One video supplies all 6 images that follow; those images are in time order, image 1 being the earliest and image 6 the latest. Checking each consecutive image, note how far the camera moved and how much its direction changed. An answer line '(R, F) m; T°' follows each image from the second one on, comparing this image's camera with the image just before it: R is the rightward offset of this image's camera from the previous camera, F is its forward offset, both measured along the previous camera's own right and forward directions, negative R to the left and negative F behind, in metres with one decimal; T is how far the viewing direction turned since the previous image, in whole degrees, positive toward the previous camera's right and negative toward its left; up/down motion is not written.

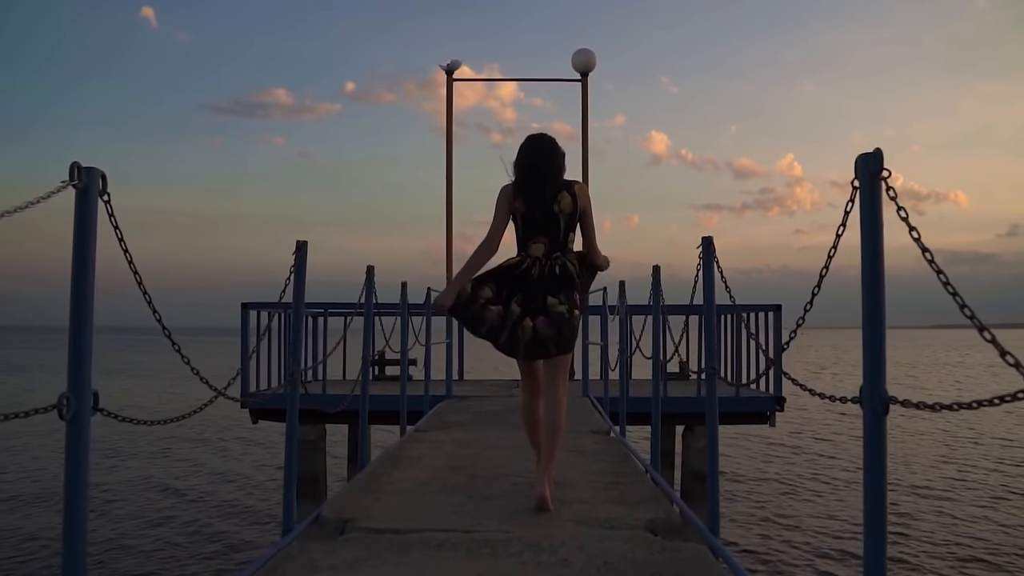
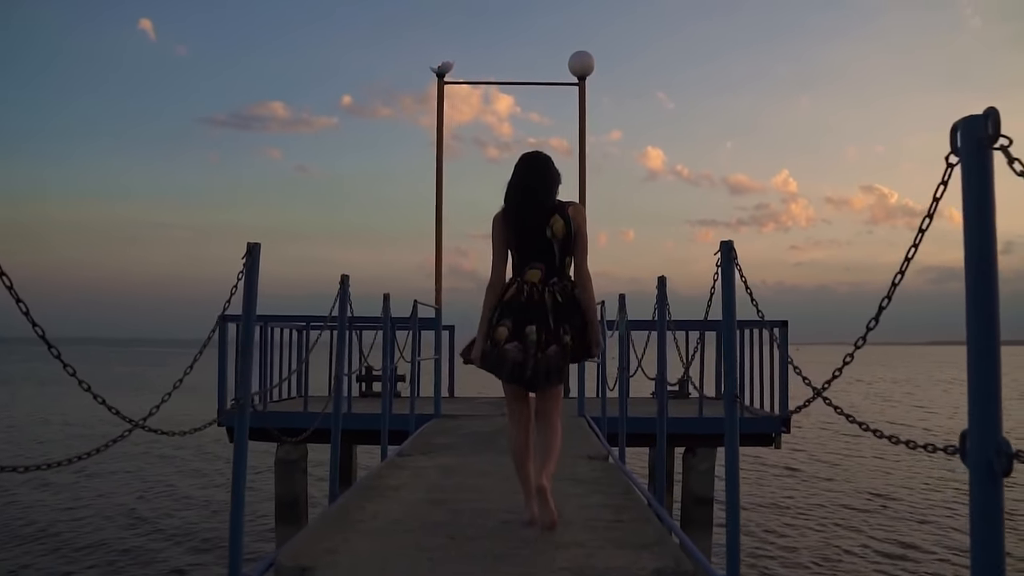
(0.0, +0.4) m; 0°
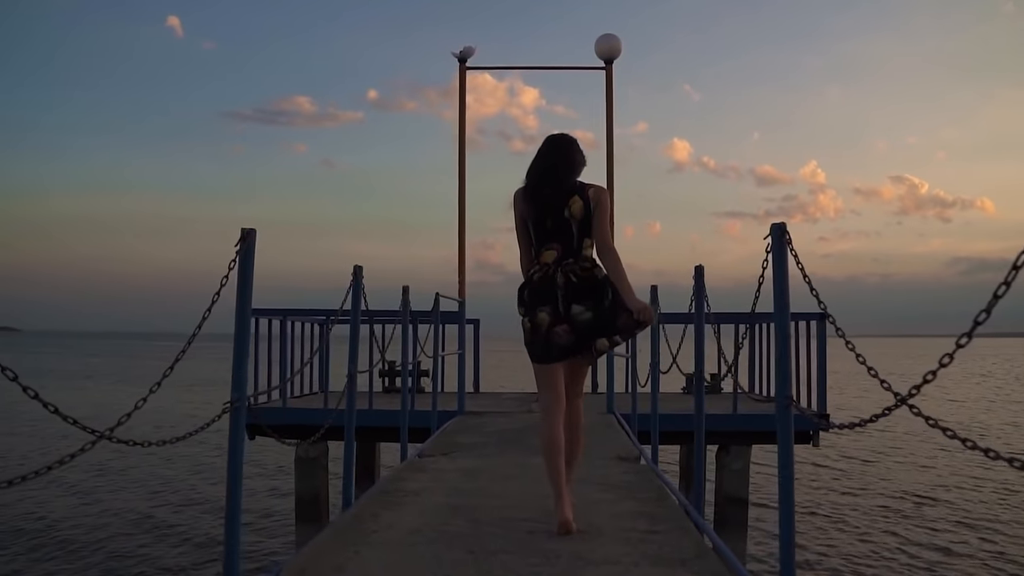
(0.0, +0.3) m; -2°
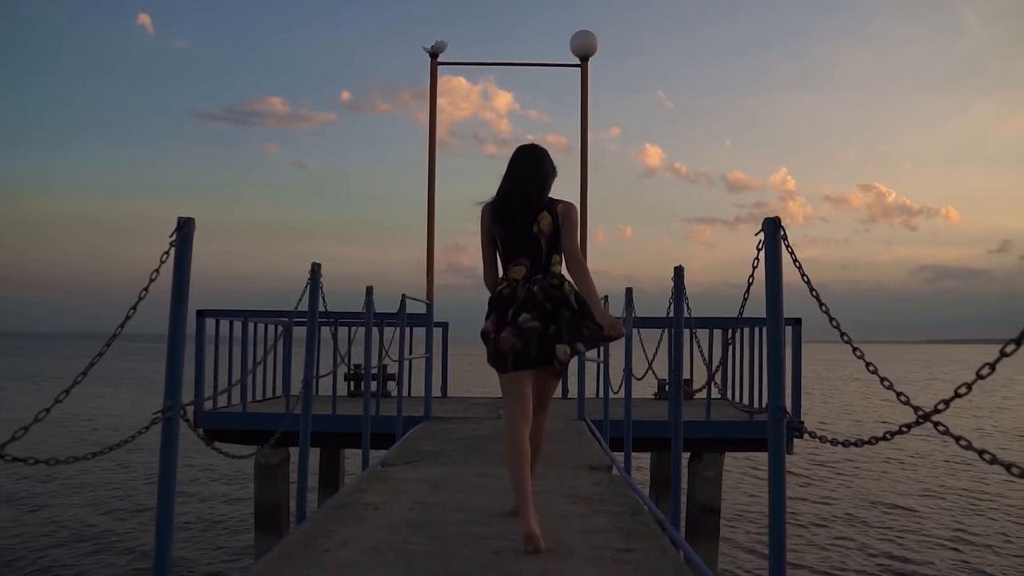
(0.0, +0.2) m; +2°
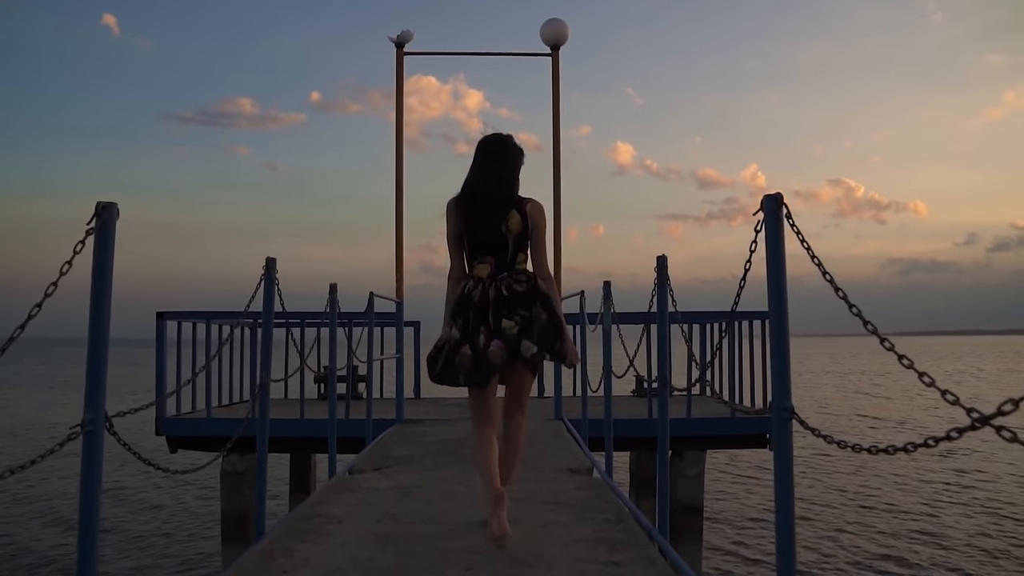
(0.0, +0.2) m; +2°
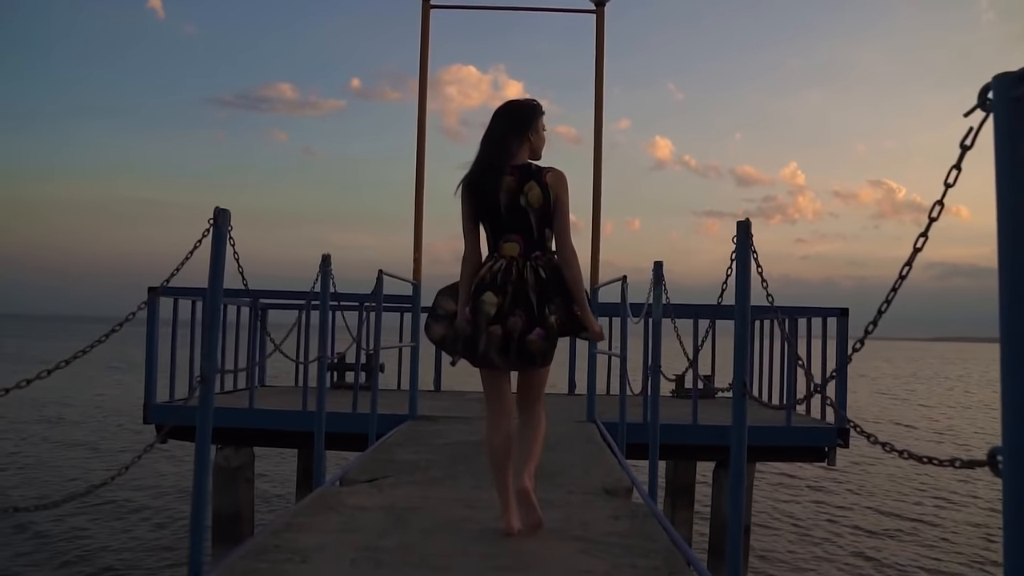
(0.0, +0.8) m; -2°
